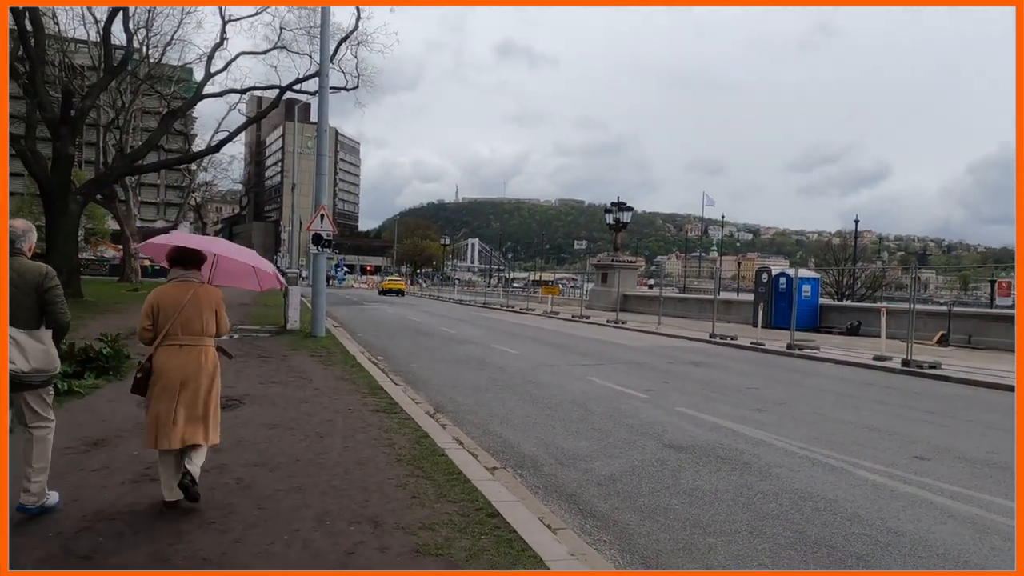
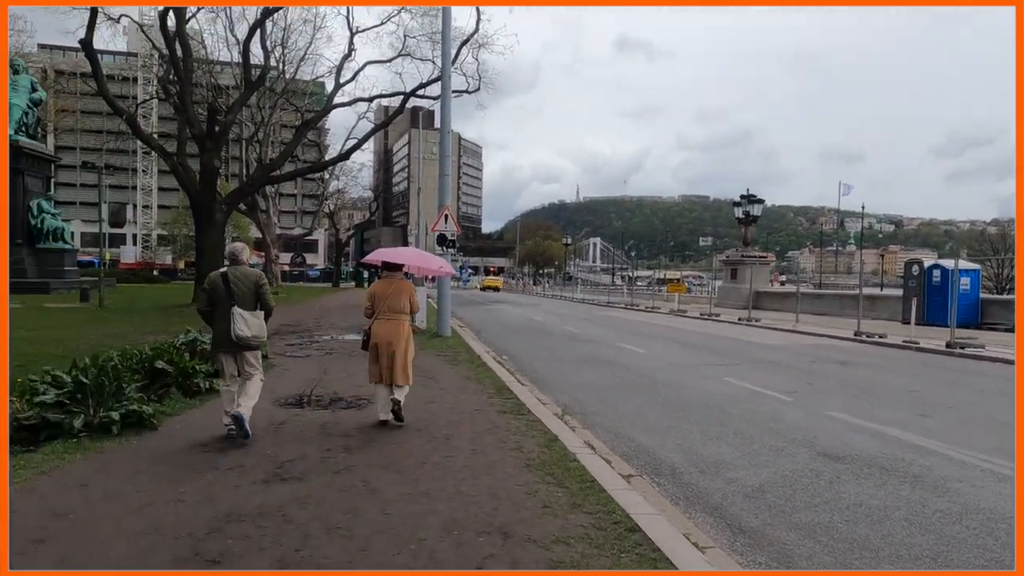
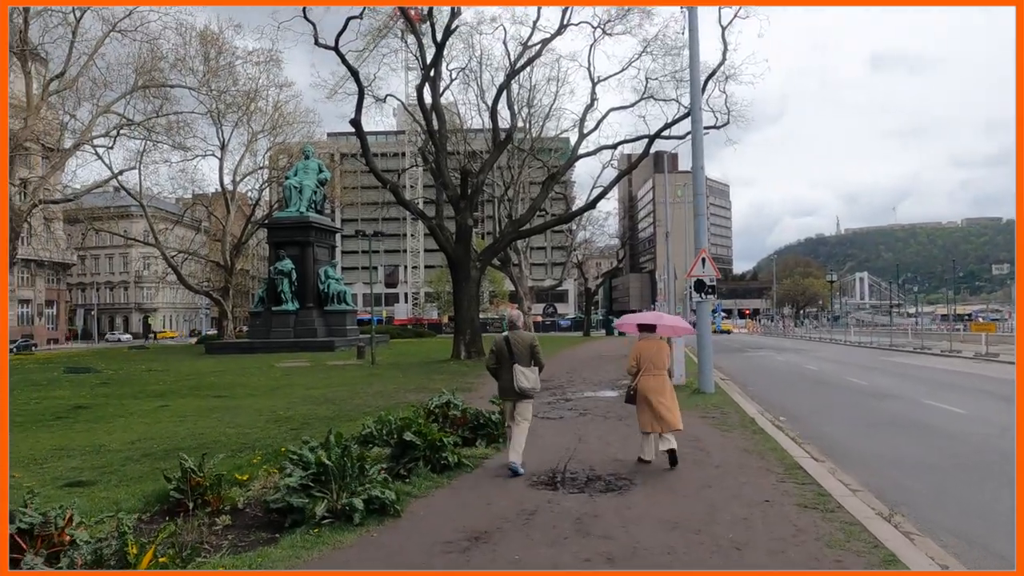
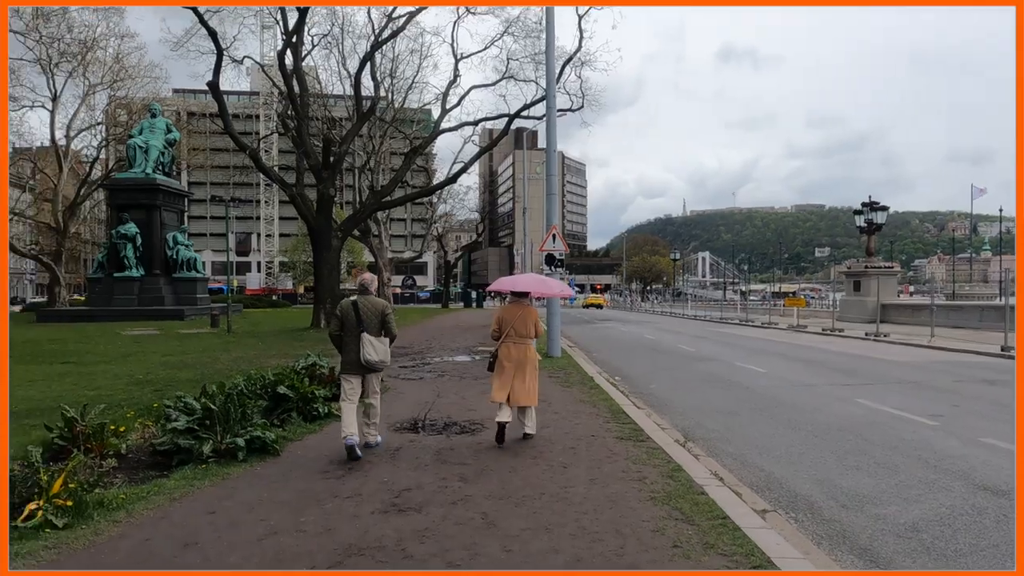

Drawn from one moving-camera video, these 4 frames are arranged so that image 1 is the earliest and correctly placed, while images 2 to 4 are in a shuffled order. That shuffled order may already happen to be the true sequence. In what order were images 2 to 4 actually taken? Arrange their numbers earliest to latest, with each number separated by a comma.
2, 4, 3
